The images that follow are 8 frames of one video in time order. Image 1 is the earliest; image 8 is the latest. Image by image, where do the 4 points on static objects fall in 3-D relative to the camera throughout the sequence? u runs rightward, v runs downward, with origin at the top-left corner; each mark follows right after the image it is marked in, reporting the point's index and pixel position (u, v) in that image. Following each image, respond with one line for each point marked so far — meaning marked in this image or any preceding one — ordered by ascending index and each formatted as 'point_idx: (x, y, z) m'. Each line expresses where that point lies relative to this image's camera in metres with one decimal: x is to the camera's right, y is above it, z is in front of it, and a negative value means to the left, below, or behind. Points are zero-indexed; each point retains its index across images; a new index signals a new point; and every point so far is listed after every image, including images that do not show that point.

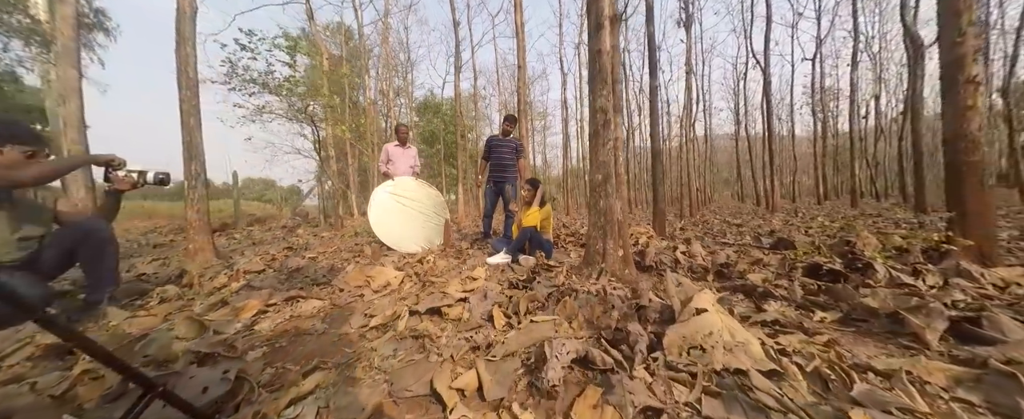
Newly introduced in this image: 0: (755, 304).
0: (+1.5, -0.6, +1.8) m
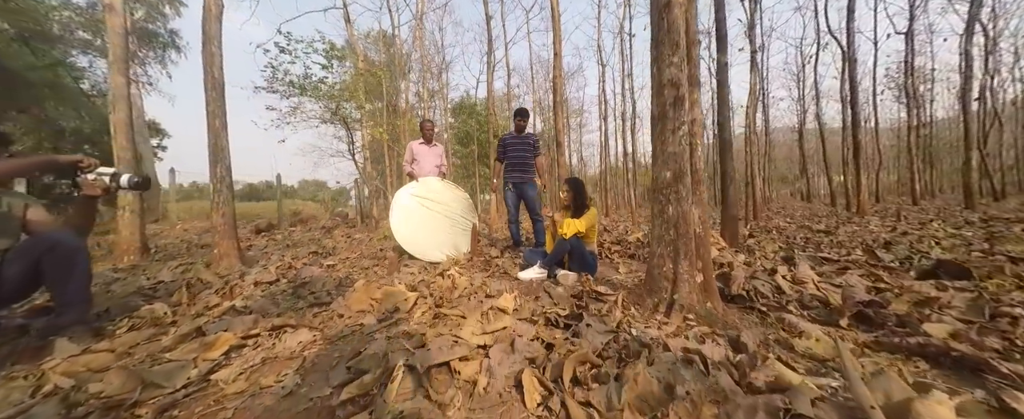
0: (+1.7, -0.7, +1.0) m
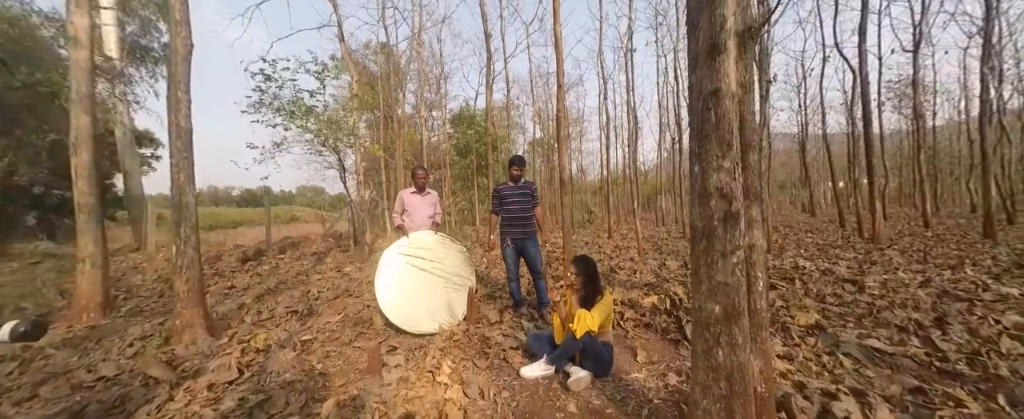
0: (+1.7, -1.4, +0.6) m
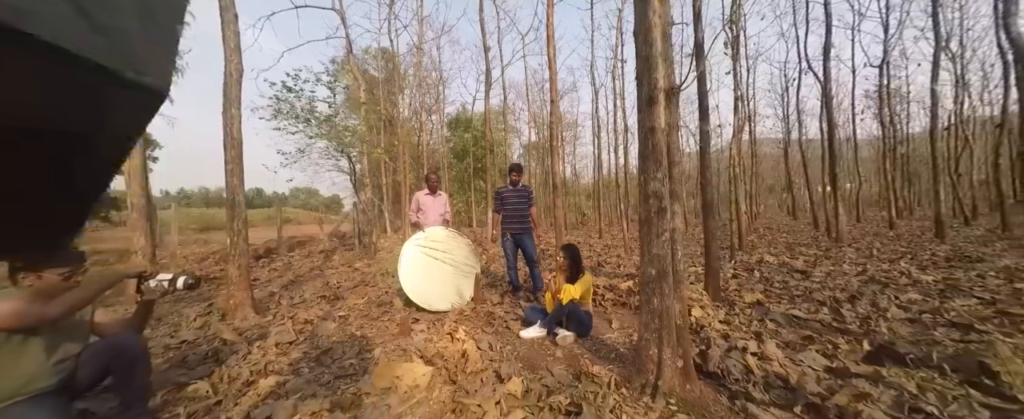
0: (+1.8, -1.4, +1.4) m
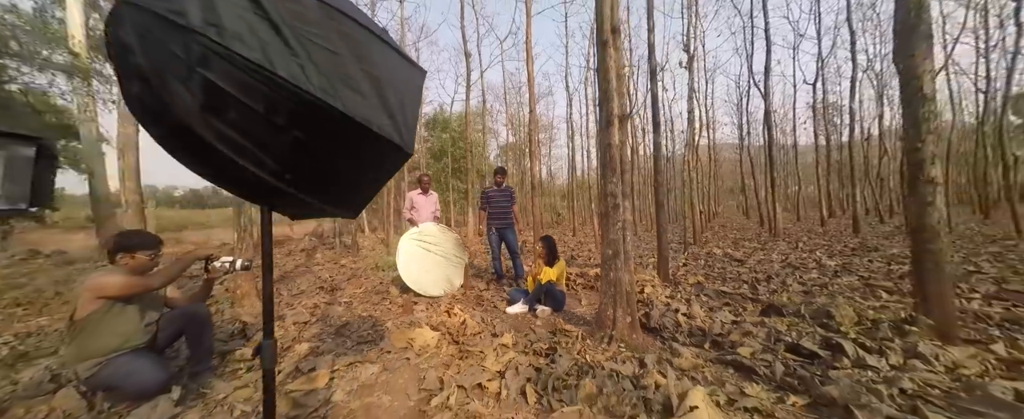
0: (+1.7, -1.3, +2.2) m
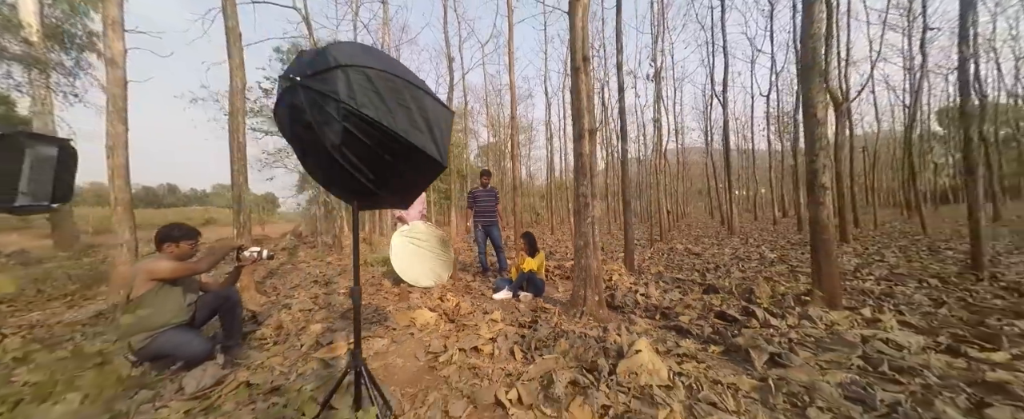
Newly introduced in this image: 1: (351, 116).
0: (+1.7, -1.3, +2.9) m
1: (-0.6, +0.4, +1.2) m
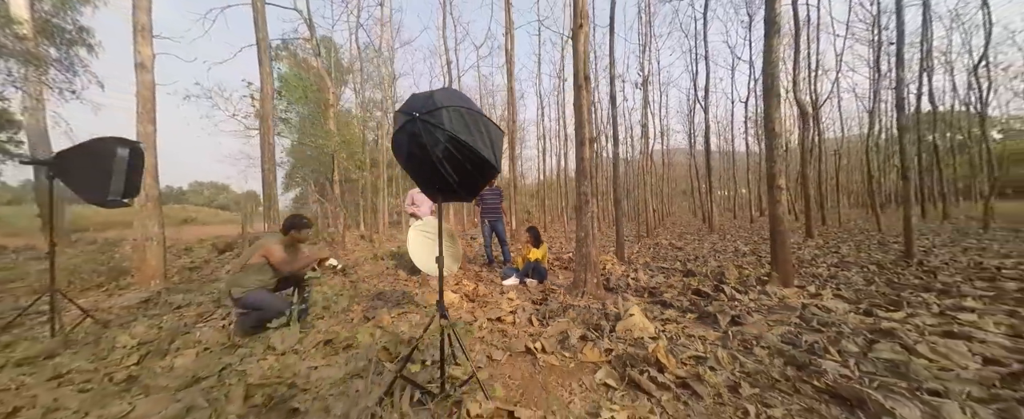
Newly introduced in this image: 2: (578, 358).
0: (+1.9, -1.3, +3.6) m
1: (-0.4, +0.4, +1.8) m
2: (+0.6, -1.3, +2.5) m
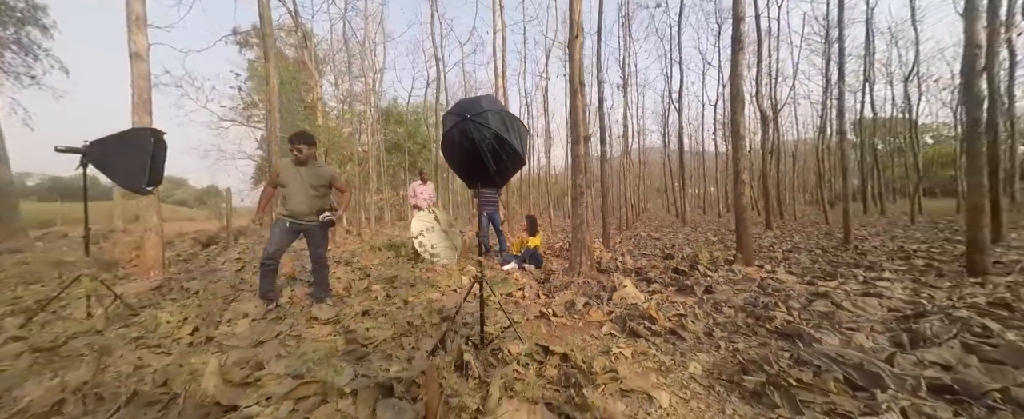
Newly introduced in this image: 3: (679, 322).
0: (+2.0, -1.1, +4.2) m
1: (-0.1, +0.6, +2.2) m
2: (+0.8, -1.1, +3.0) m
3: (+1.7, -1.1, +2.9) m
